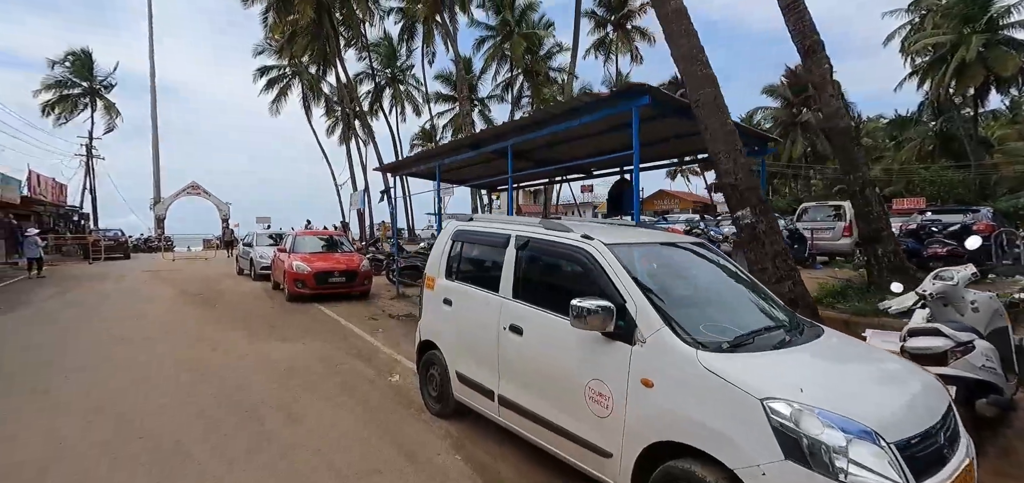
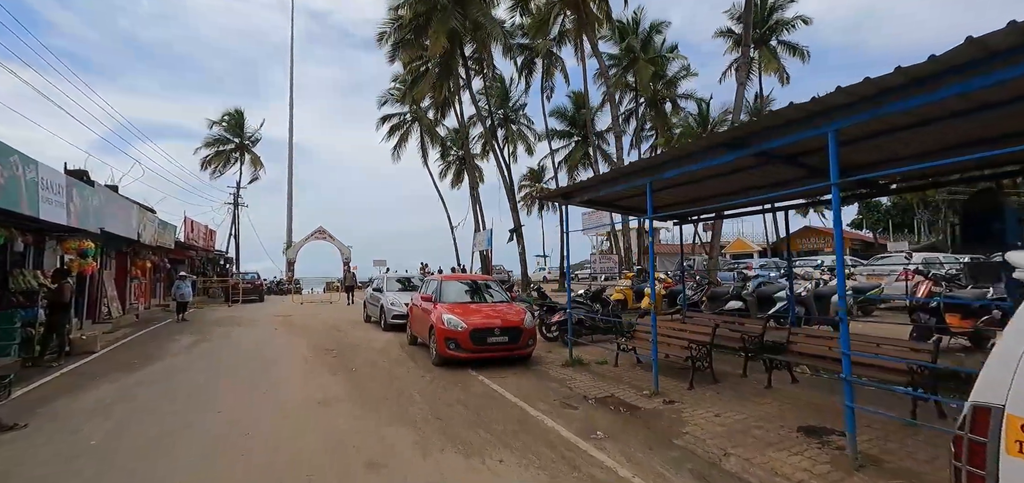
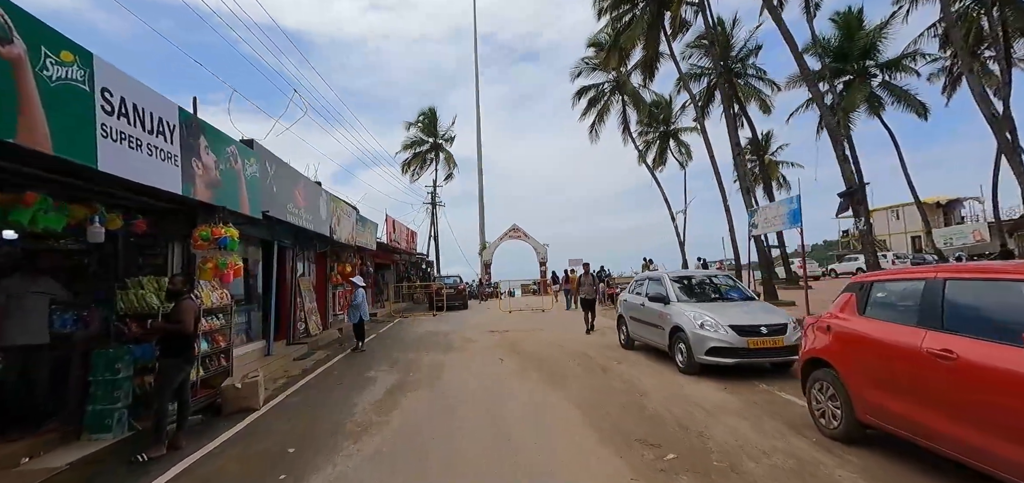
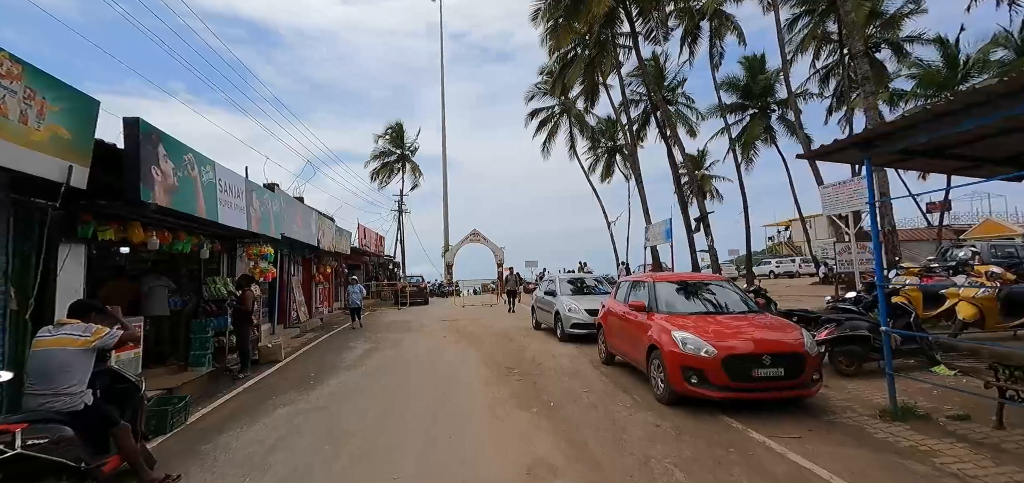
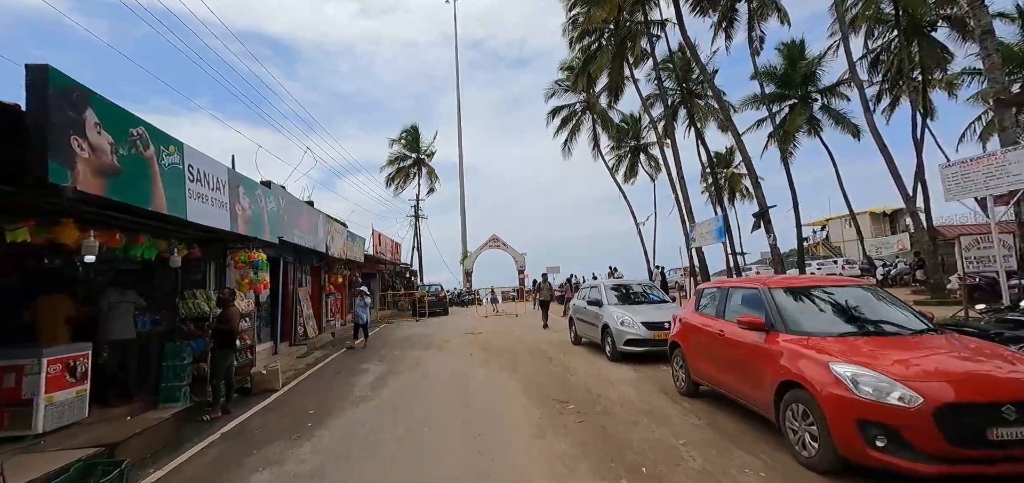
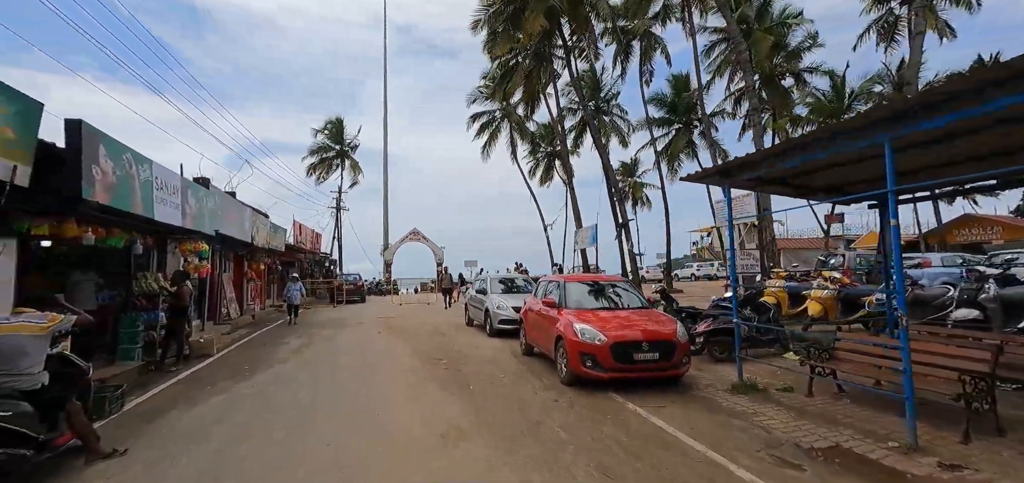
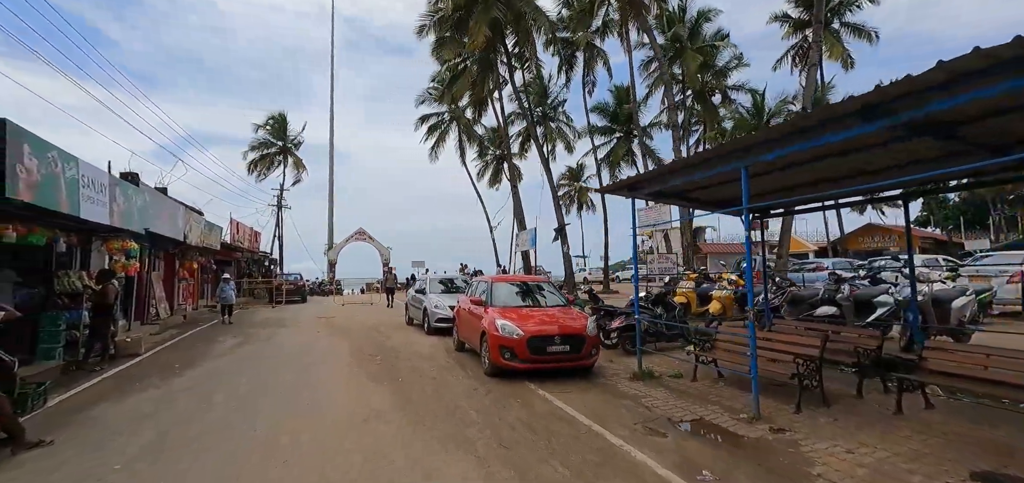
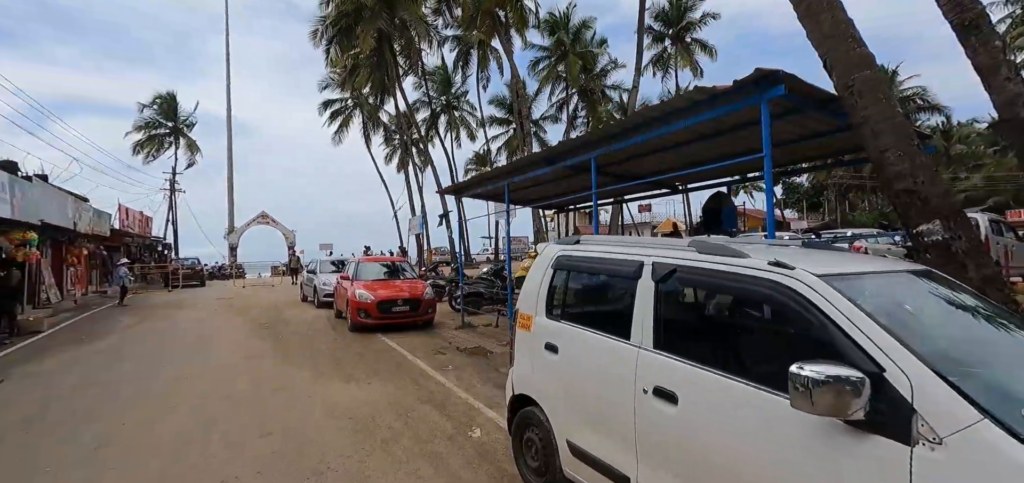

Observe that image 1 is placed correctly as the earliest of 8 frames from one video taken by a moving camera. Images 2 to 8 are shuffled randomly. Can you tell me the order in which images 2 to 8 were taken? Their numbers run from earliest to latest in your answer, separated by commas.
8, 2, 7, 6, 4, 5, 3
